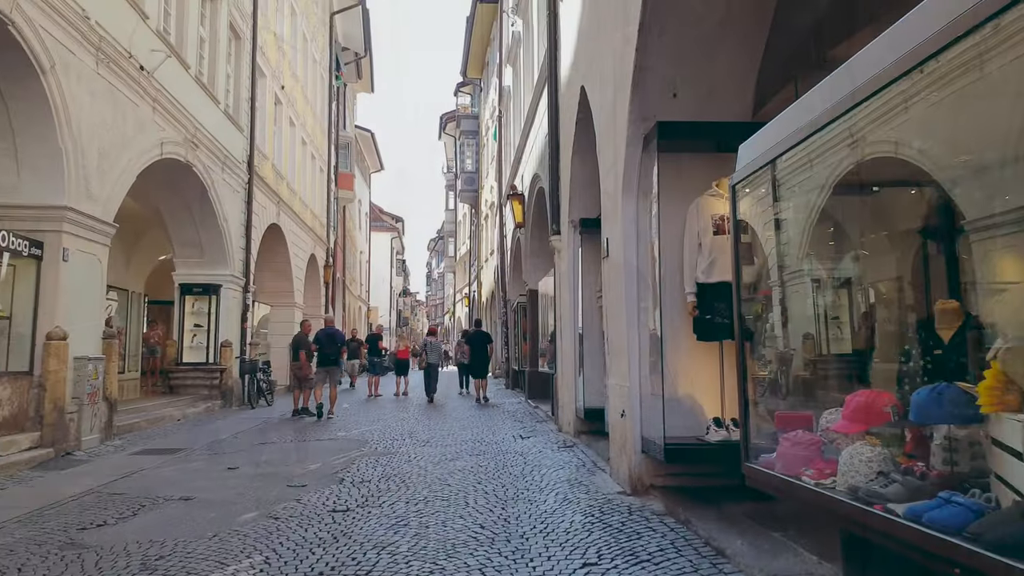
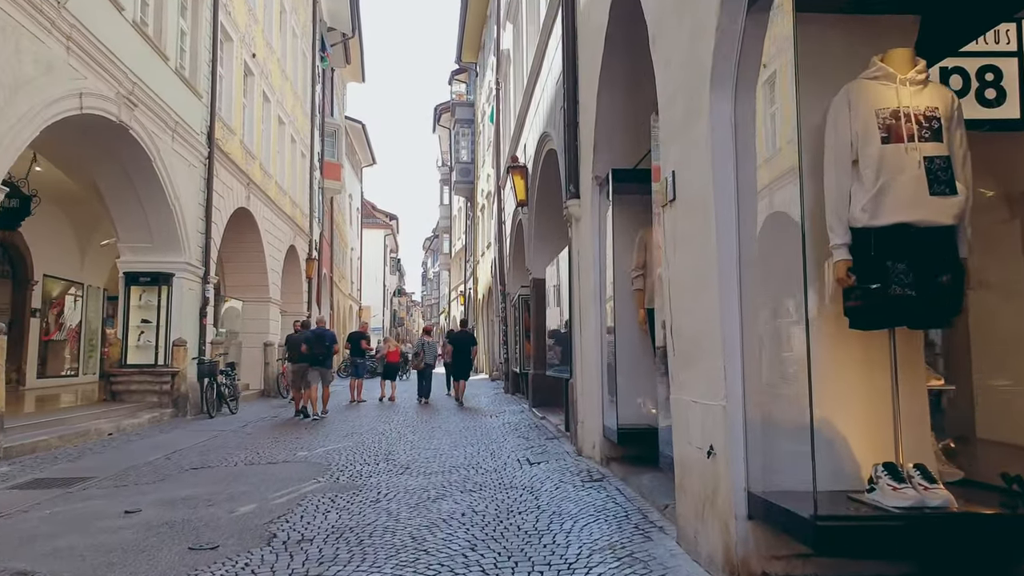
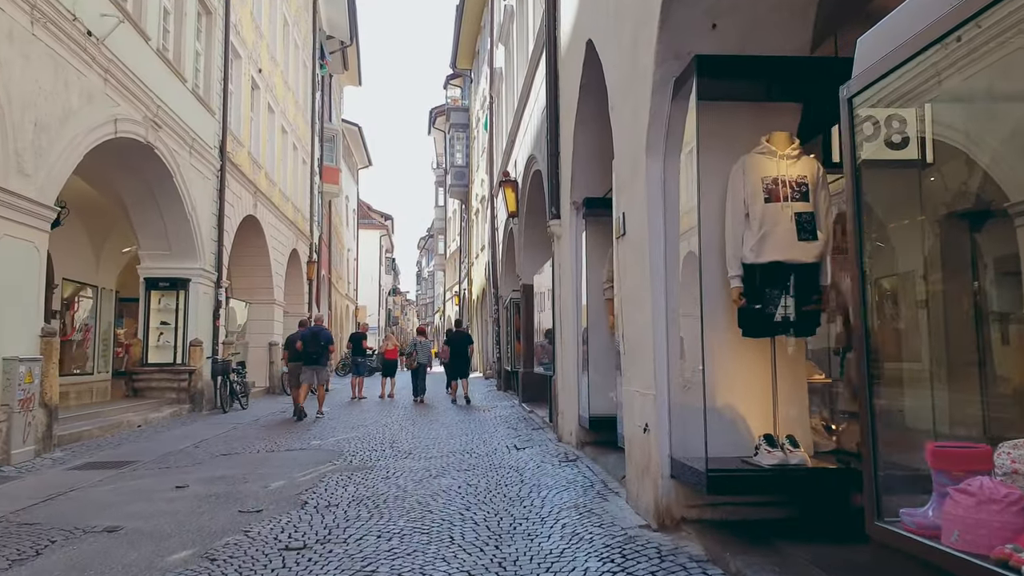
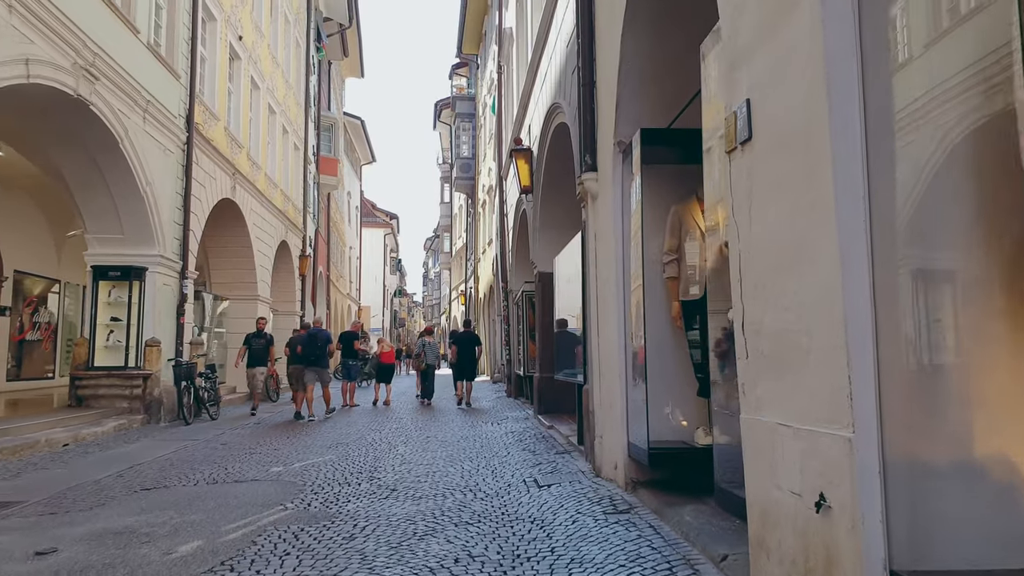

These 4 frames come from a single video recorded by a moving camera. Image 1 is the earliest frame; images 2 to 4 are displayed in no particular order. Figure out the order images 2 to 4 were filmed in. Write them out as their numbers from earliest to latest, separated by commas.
3, 2, 4
